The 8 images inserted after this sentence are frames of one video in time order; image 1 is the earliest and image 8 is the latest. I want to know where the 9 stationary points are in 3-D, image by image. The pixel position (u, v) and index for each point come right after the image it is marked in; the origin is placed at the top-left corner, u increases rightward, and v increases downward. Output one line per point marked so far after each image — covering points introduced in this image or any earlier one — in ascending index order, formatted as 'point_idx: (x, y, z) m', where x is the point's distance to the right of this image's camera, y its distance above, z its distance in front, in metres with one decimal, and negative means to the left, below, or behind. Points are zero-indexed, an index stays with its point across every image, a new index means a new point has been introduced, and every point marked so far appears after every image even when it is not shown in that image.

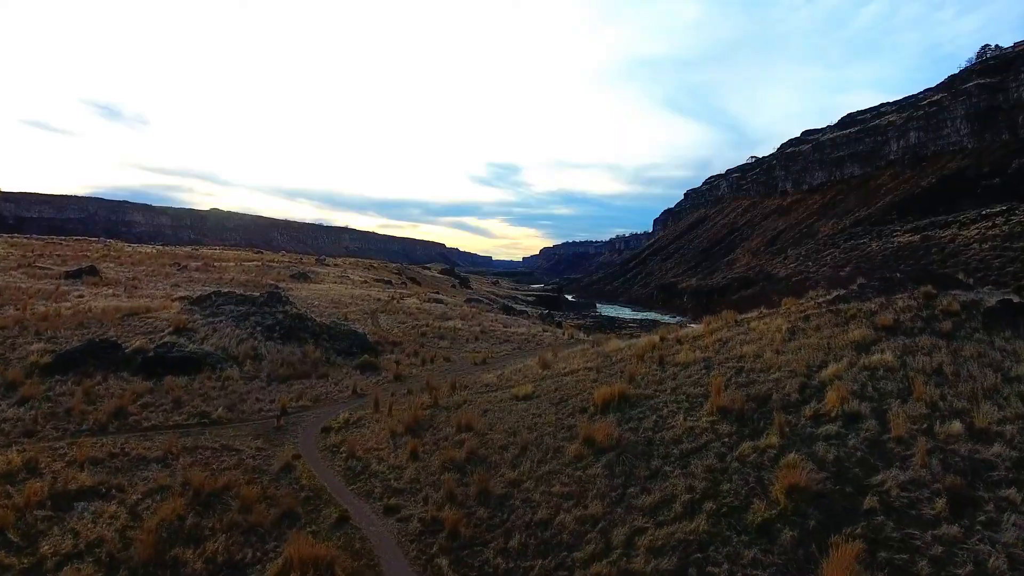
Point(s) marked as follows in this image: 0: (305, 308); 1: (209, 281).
0: (-5.4, -0.6, +17.4) m
1: (-8.9, +0.2, +19.9) m
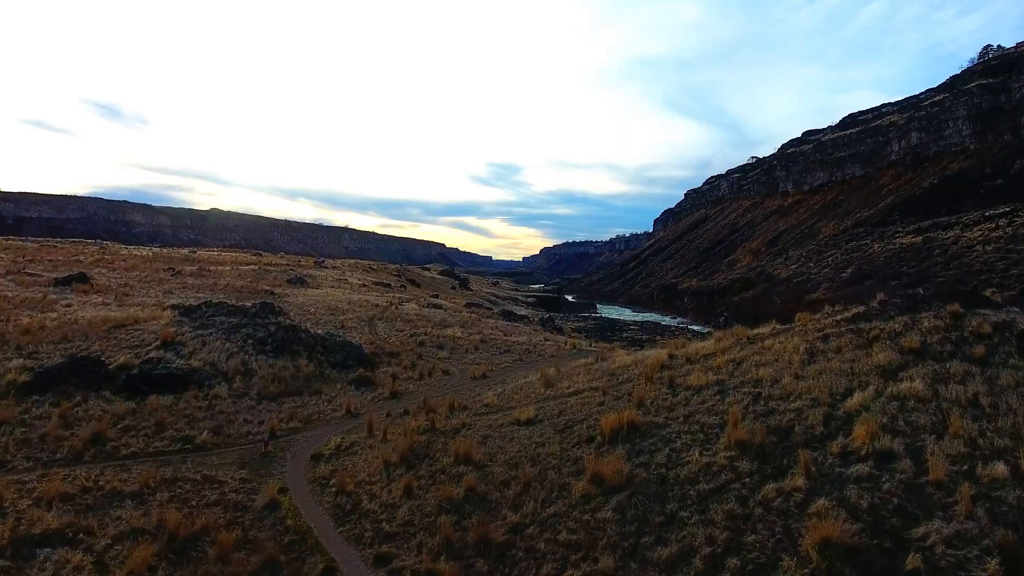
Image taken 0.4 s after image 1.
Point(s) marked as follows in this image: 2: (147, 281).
0: (-5.4, -0.8, +17.0) m
1: (-8.8, 0.0, +19.5) m
2: (-10.5, +0.2, +19.7) m
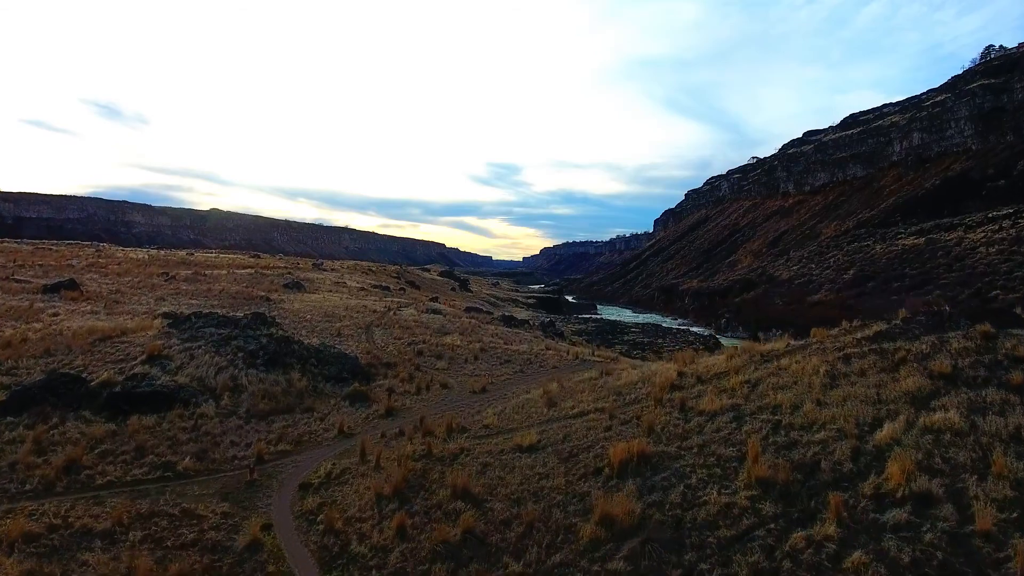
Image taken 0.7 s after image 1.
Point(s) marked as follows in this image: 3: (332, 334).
0: (-5.4, -1.0, +16.6) m
1: (-8.8, -0.2, +19.1) m
2: (-10.5, 0.0, +19.3) m
3: (-4.4, -1.1, +16.7) m
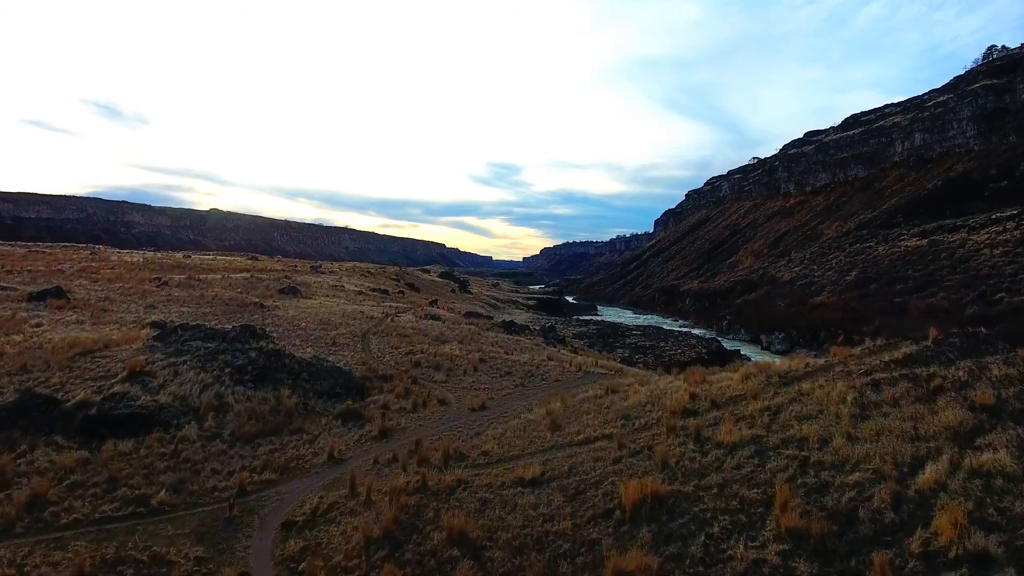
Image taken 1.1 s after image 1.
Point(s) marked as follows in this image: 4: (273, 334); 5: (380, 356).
0: (-5.4, -1.2, +16.1) m
1: (-8.8, -0.4, +18.6) m
2: (-10.5, -0.1, +18.8) m
3: (-4.4, -1.3, +16.2) m
4: (-5.6, -1.1, +16.3) m
5: (-3.0, -1.6, +15.7) m
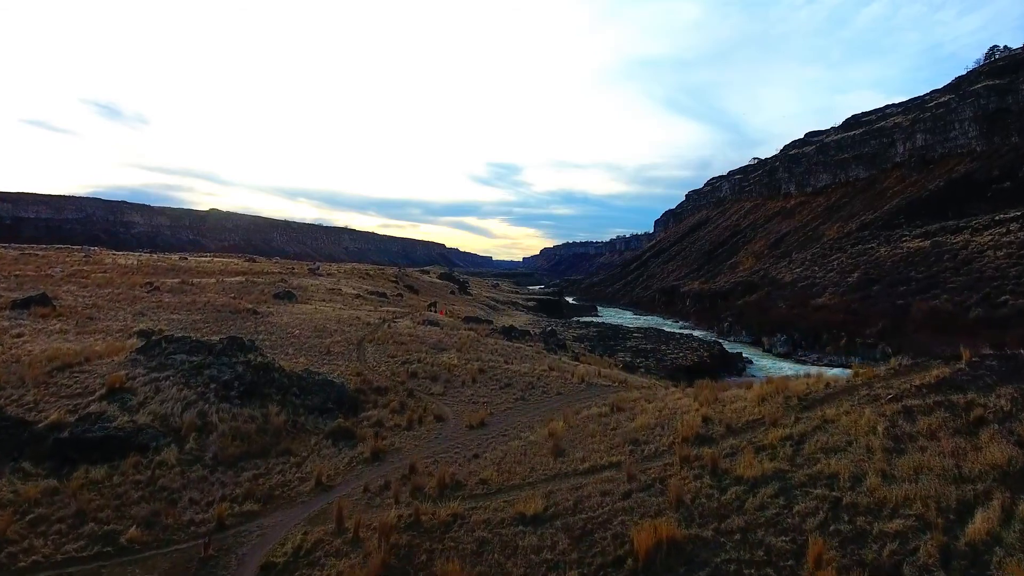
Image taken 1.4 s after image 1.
0: (-5.4, -1.3, +15.6) m
1: (-8.8, -0.5, +18.1) m
2: (-10.5, -0.3, +18.3) m
3: (-4.4, -1.5, +15.7) m
4: (-5.6, -1.3, +15.8) m
5: (-3.0, -1.7, +15.2) m
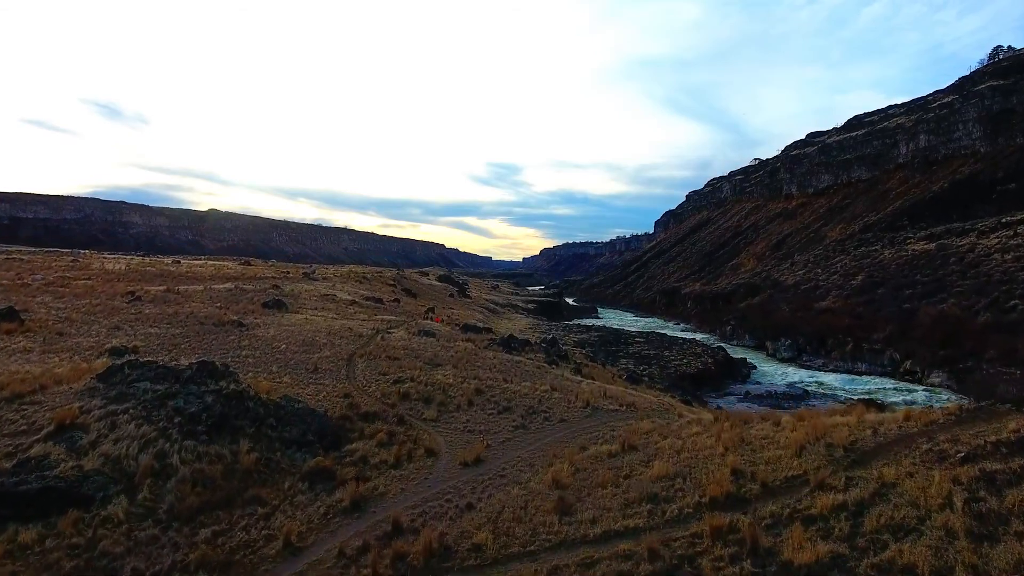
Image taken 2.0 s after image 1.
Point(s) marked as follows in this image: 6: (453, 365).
0: (-5.4, -1.6, +14.6) m
1: (-8.8, -0.8, +17.1) m
2: (-10.5, -0.6, +17.3) m
3: (-4.4, -1.7, +14.7) m
4: (-5.7, -1.5, +14.8) m
5: (-3.0, -2.0, +14.2) m
6: (-1.4, -1.9, +16.5) m
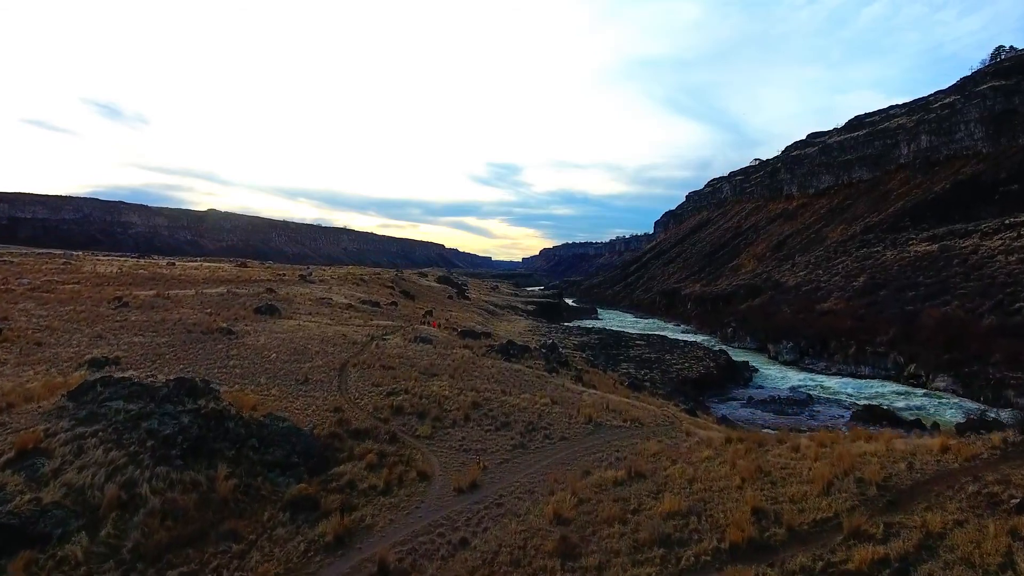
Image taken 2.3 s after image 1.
0: (-5.4, -1.7, +14.0) m
1: (-8.9, -1.0, +16.5) m
2: (-10.5, -0.7, +16.7) m
3: (-4.4, -1.9, +14.1) m
4: (-5.7, -1.7, +14.3) m
5: (-3.1, -2.2, +13.6) m
6: (-1.4, -2.0, +15.9) m
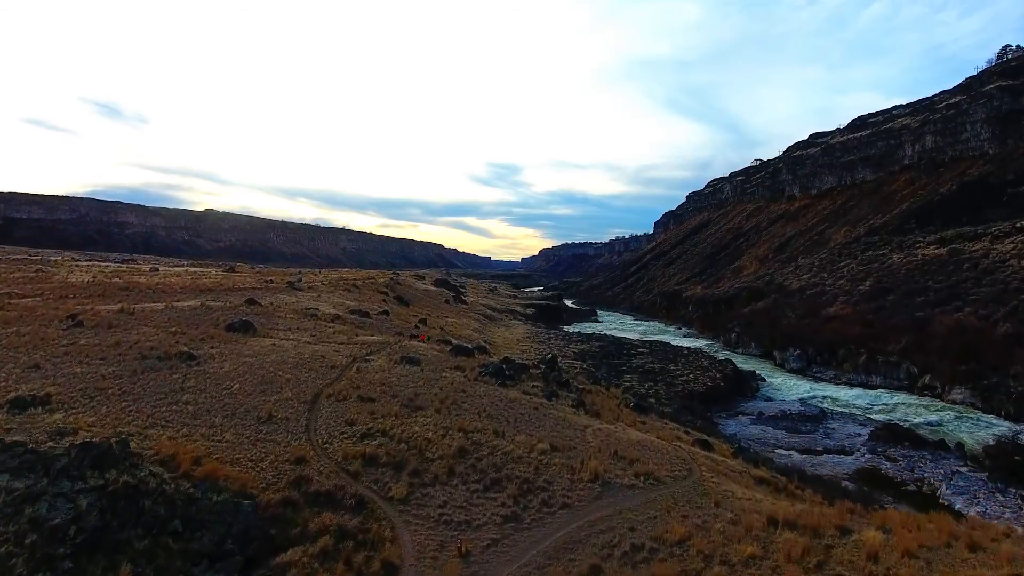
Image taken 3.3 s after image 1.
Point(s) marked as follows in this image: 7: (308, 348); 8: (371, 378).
0: (-5.5, -2.2, +12.2) m
1: (-9.0, -1.4, +14.7) m
2: (-10.6, -1.2, +14.9) m
3: (-4.6, -2.3, +12.3) m
4: (-5.8, -2.1, +12.4) m
5: (-3.2, -2.6, +11.8) m
6: (-1.5, -2.5, +14.1) m
7: (-5.8, -1.7, +19.5) m
8: (-3.4, -2.1, +16.6) m
